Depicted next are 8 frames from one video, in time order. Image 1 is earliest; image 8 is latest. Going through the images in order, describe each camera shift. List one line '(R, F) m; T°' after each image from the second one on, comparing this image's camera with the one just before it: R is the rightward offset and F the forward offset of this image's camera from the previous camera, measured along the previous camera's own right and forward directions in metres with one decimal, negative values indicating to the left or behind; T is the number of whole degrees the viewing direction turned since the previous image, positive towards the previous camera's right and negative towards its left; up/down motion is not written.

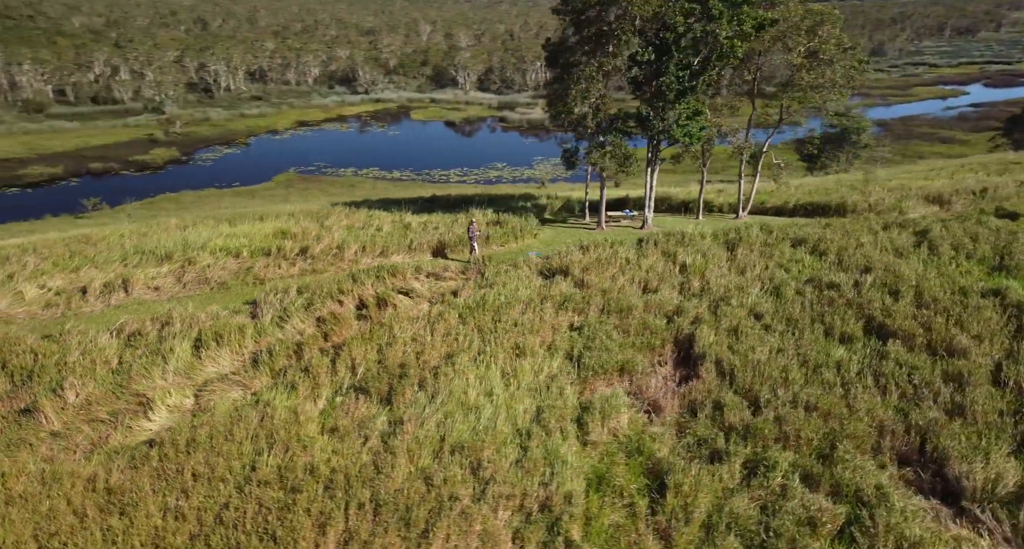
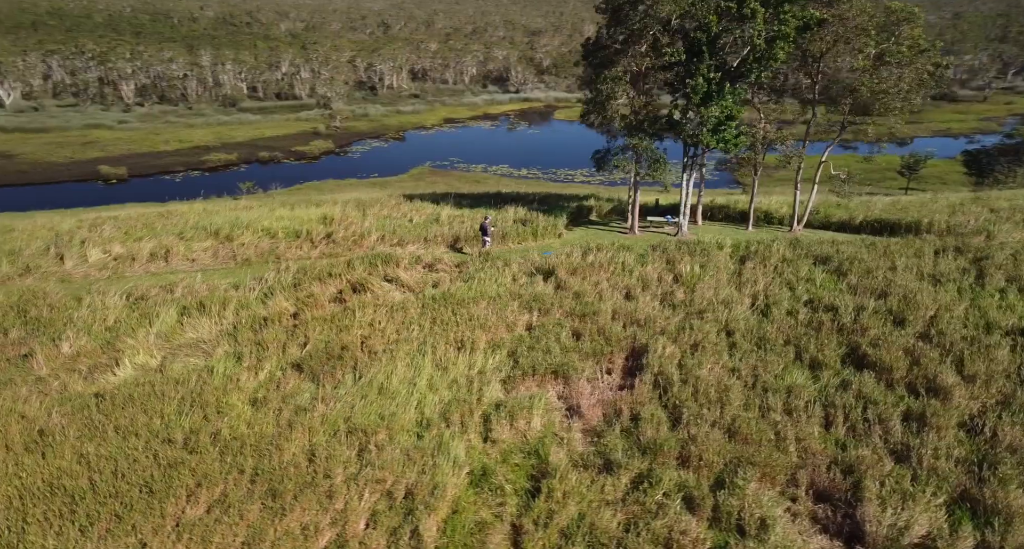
(+3.0, +0.3) m; -9°
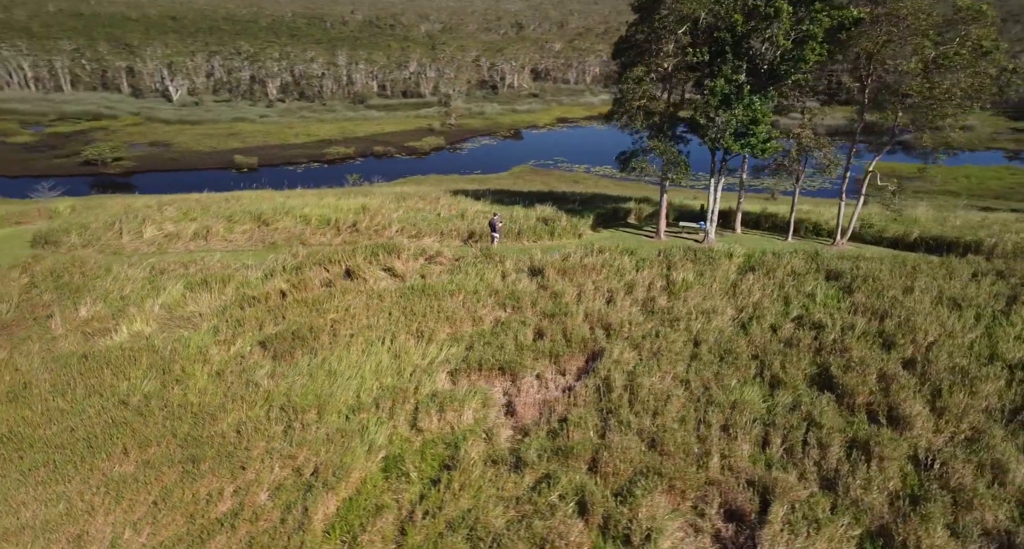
(+2.4, +0.1) m; -7°
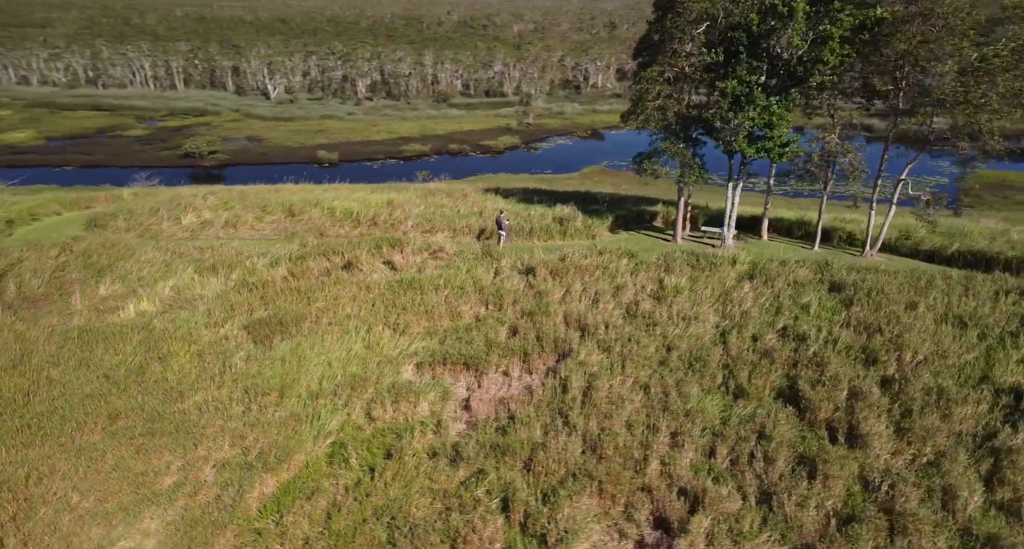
(+1.7, 0.0) m; -5°
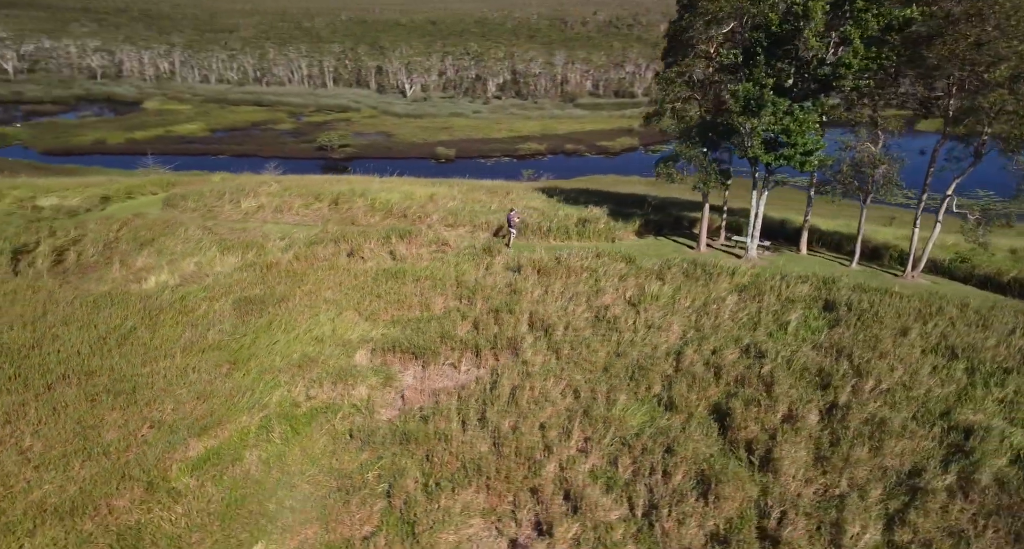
(+2.8, -0.1) m; -8°
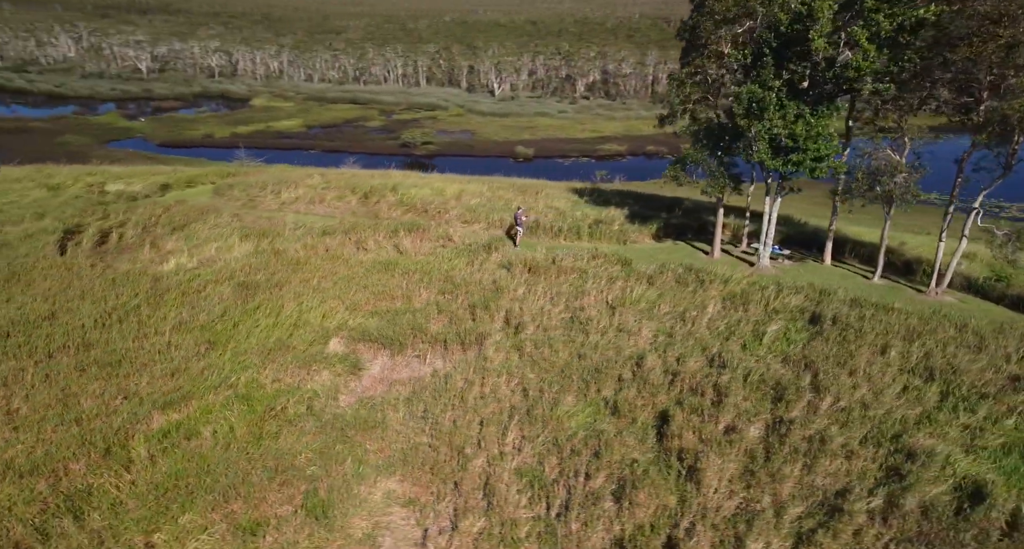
(+2.0, -0.1) m; -6°
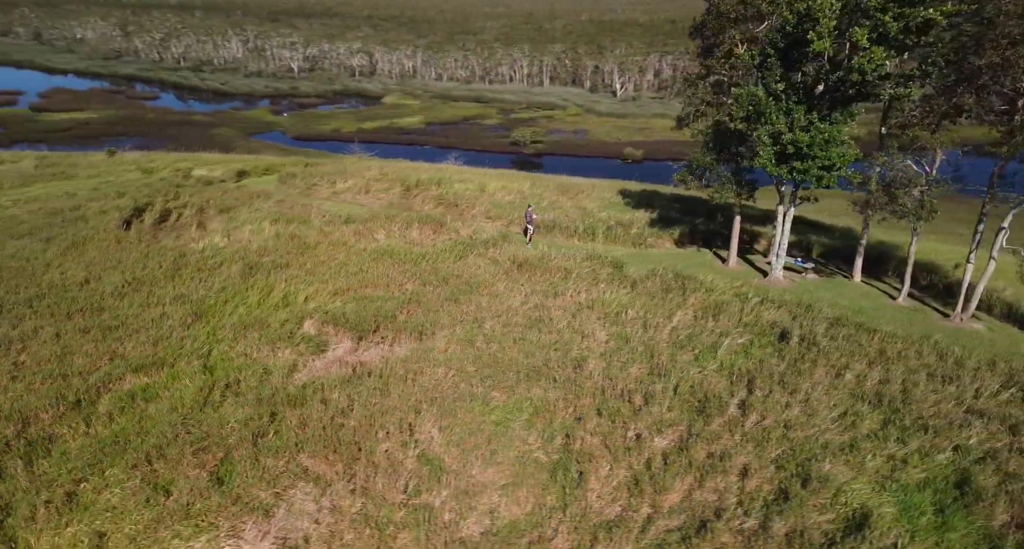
(+2.8, -0.2) m; -8°
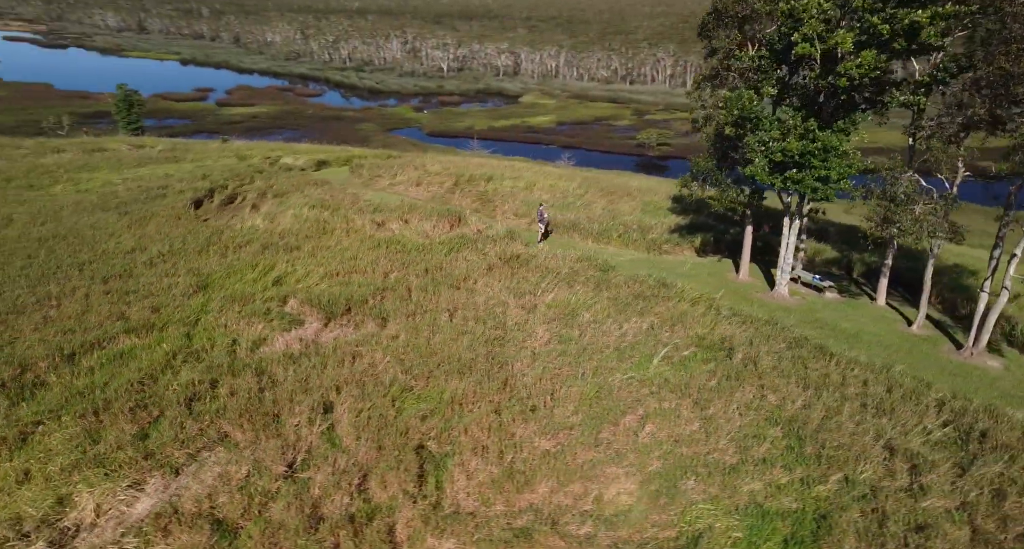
(+3.4, -0.3) m; -9°
